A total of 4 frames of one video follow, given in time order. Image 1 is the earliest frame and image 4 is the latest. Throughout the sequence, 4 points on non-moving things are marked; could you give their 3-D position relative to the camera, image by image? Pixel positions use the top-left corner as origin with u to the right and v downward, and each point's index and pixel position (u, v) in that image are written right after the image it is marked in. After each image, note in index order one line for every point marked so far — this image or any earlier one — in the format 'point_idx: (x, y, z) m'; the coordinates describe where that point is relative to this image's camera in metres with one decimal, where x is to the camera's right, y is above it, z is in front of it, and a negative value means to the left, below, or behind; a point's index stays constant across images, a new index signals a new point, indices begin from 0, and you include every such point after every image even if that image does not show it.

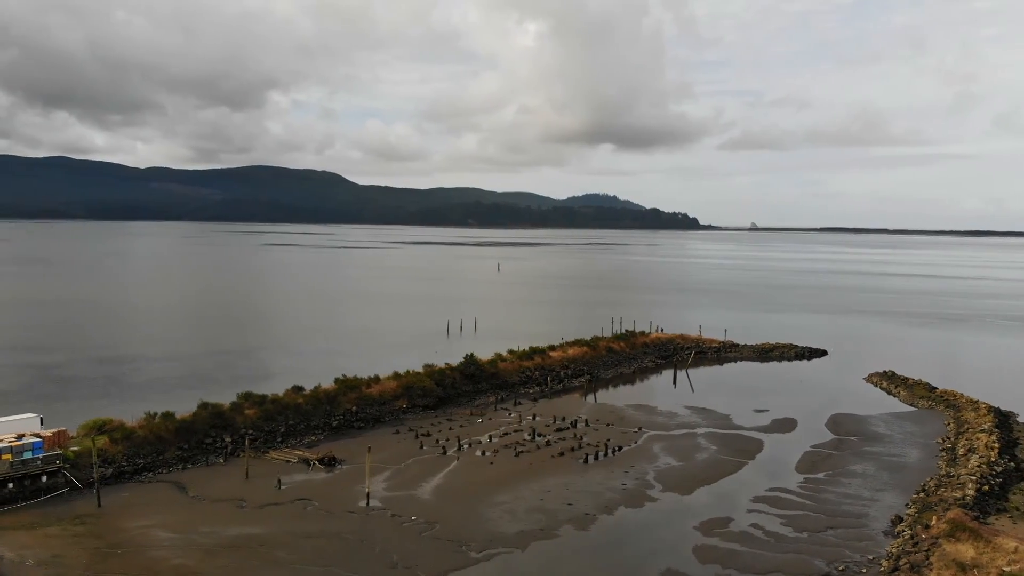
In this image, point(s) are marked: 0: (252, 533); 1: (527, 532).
0: (-5.2, -4.9, +18.9) m
1: (+0.3, -5.0, +19.6) m
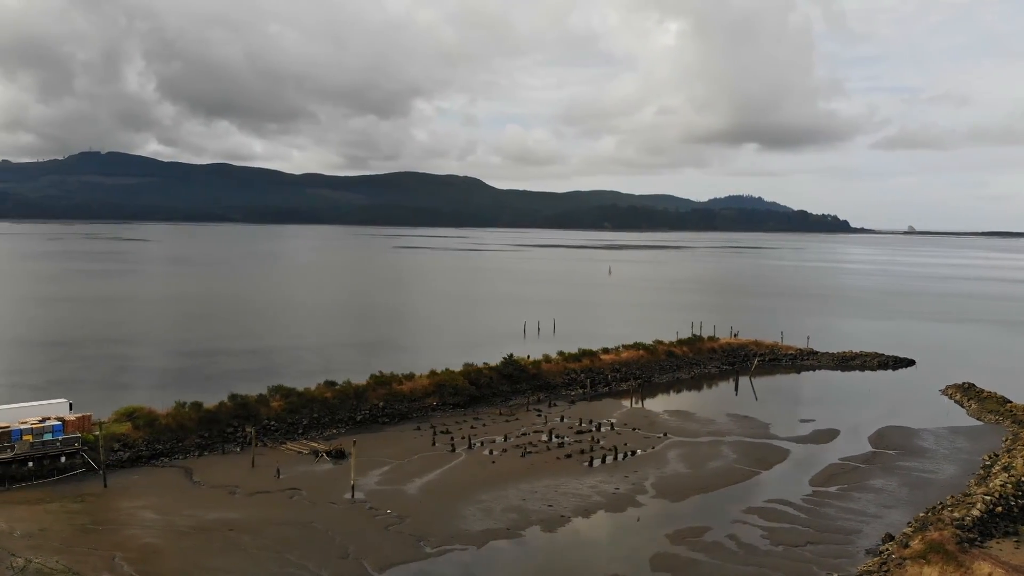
0: (-5.9, -4.8, +19.8) m
1: (-0.4, -5.0, +19.7) m
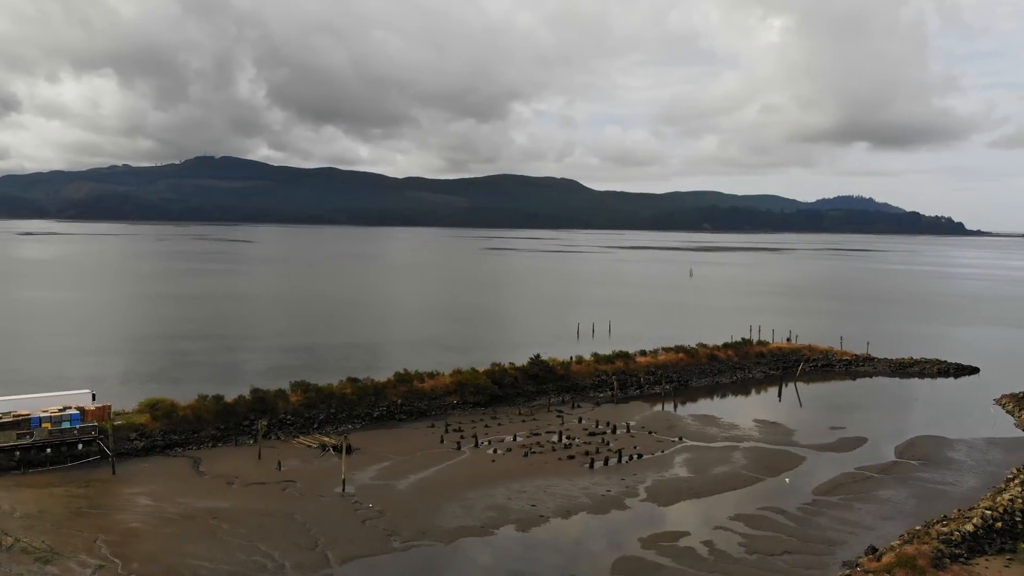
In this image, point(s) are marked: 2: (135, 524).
0: (-6.4, -4.8, +20.6) m
1: (-1.0, -5.0, +19.8) m
2: (-7.7, -4.8, +19.4) m
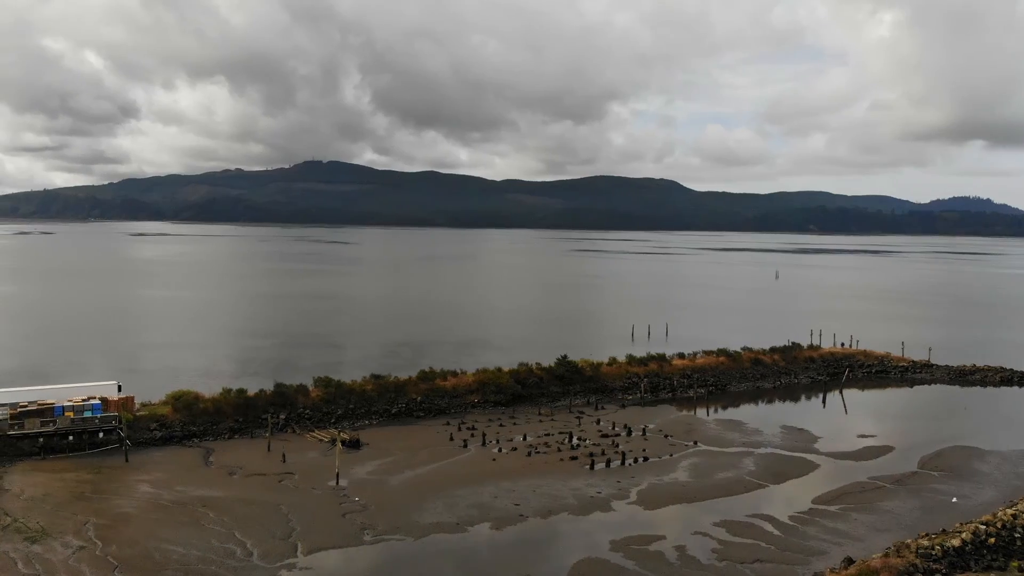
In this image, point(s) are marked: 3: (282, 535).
0: (-6.8, -4.7, +21.4) m
1: (-1.5, -5.0, +20.0) m
2: (-8.2, -4.7, +20.3) m
3: (-4.6, -5.0, +19.1) m
